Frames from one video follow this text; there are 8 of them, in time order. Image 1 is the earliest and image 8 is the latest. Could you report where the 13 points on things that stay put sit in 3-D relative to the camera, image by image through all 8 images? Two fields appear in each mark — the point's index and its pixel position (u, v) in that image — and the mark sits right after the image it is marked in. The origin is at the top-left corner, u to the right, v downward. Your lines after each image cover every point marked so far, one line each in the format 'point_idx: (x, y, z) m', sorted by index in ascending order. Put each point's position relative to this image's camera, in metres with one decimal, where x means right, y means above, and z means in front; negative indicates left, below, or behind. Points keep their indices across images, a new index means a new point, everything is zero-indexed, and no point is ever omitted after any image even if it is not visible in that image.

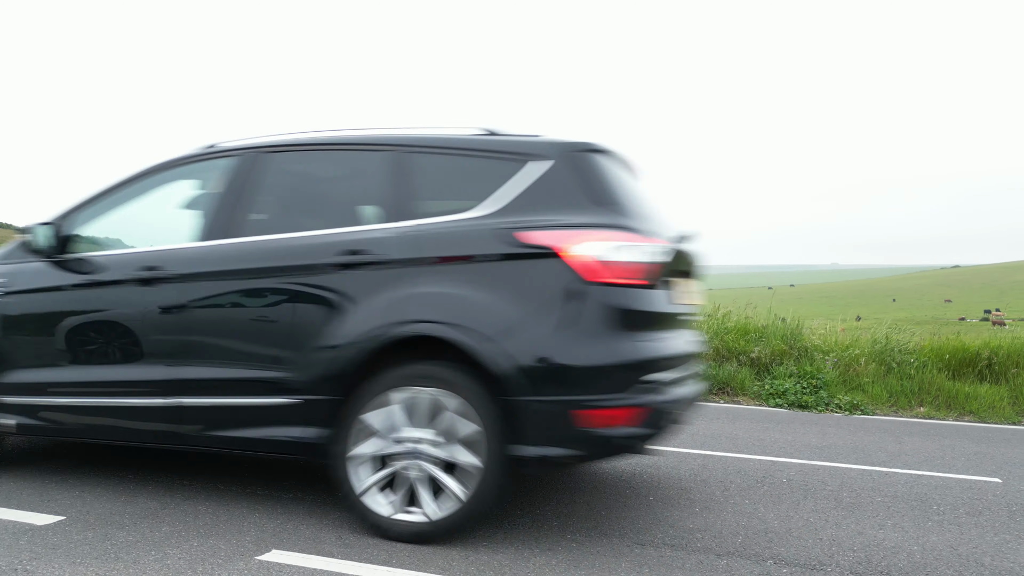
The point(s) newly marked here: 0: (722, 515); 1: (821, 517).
0: (+1.1, -1.1, +3.7) m
1: (+1.6, -1.2, +3.7) m
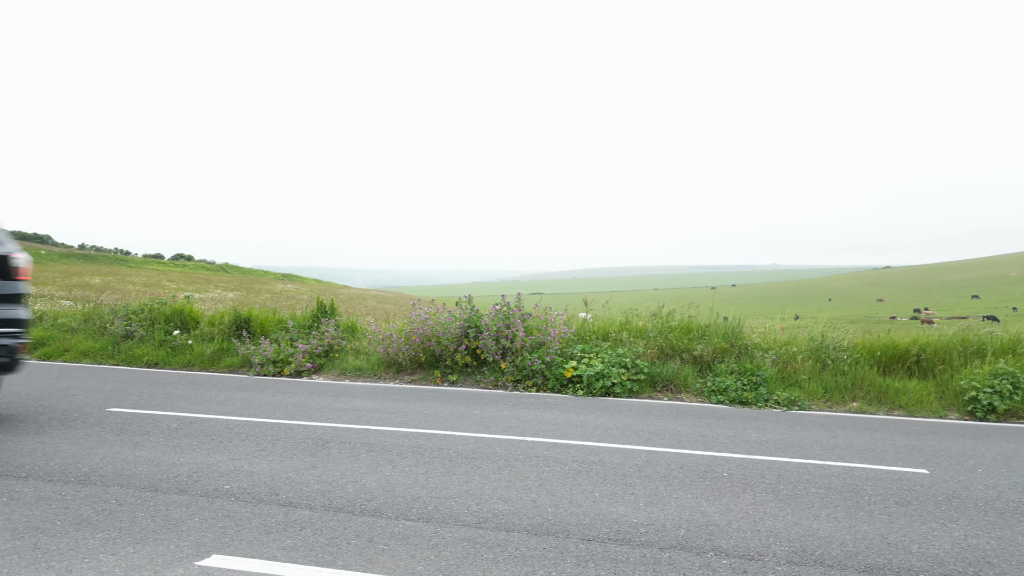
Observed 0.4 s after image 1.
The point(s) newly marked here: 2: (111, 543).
0: (+0.8, -1.1, +3.7) m
1: (+1.3, -1.2, +3.8) m
2: (-1.7, -1.1, +3.1) m
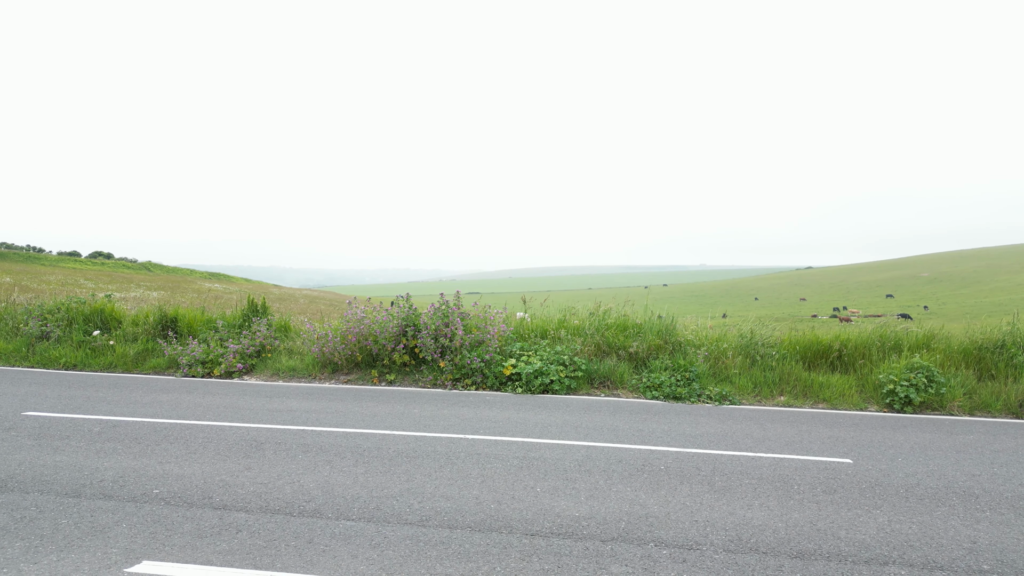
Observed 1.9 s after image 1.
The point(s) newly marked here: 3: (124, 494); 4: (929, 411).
0: (+0.5, -1.1, +3.8) m
1: (+1.0, -1.1, +3.9) m
2: (-2.0, -1.1, +3.0) m
3: (-2.0, -1.1, +3.8) m
4: (+4.4, -1.3, +7.7) m
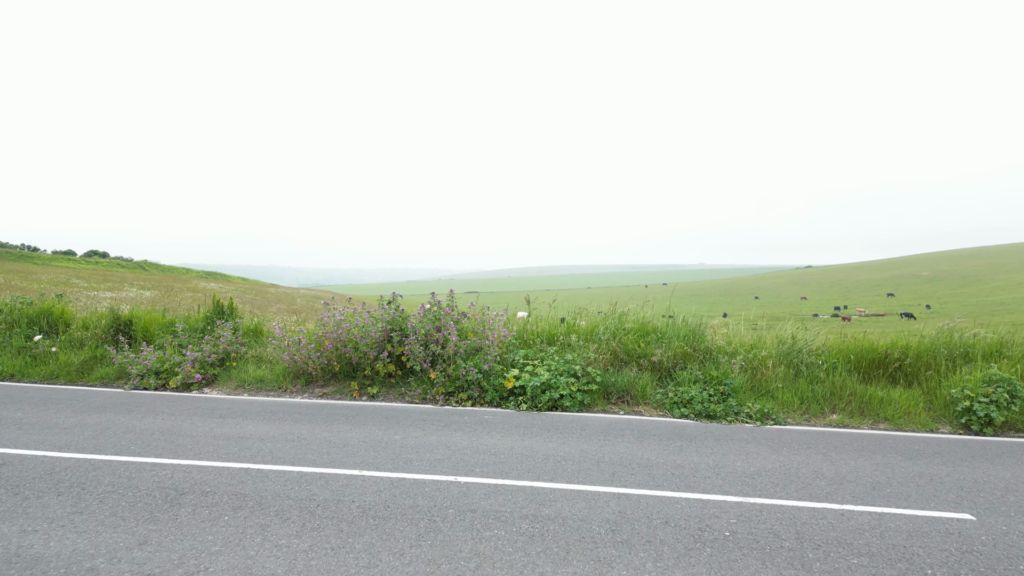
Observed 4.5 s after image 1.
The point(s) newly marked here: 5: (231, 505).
0: (+0.5, -1.1, +2.5) m
1: (+1.0, -1.1, +2.6) m
2: (-1.9, -1.1, +1.6) m
3: (-2.0, -1.1, +2.5) m
4: (+4.4, -1.3, +6.4) m
5: (-1.4, -1.1, +3.6) m
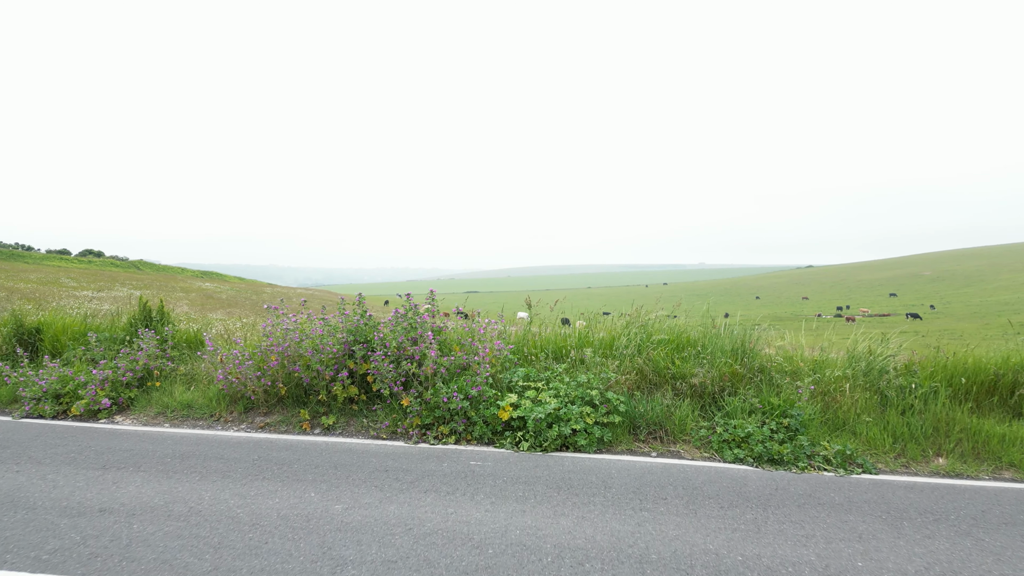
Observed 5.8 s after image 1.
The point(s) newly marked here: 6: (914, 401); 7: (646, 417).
0: (+0.5, -1.1, +0.7) m
1: (+1.0, -1.1, +0.8) m
2: (-2.0, -1.1, -0.1) m
3: (-2.0, -1.1, +0.7) m
4: (+4.4, -1.3, +4.6) m
5: (-1.4, -1.1, +1.8) m
6: (+3.2, -0.9, +5.7) m
7: (+1.1, -1.0, +5.7) m
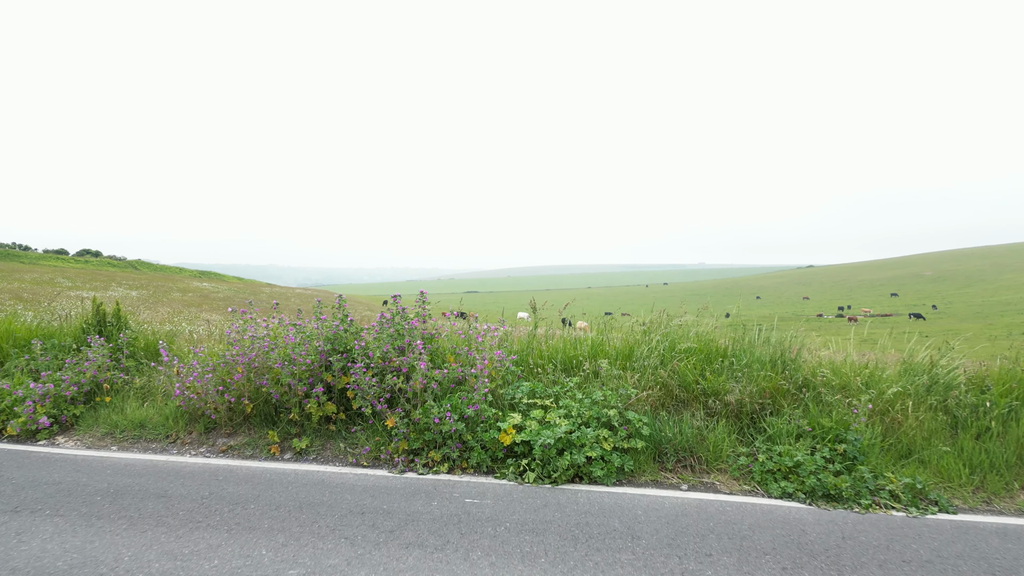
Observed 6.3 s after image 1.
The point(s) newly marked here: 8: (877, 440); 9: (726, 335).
0: (+0.5, -1.1, -0.2) m
1: (+1.0, -1.1, -0.1) m
2: (-1.9, -1.1, -1.0) m
3: (-2.0, -1.1, -0.2) m
4: (+4.4, -1.3, +3.7) m
5: (-1.4, -1.1, +1.0) m
6: (+3.2, -0.9, +4.8) m
7: (+1.1, -1.0, +4.8) m
8: (+2.4, -1.0, +4.7) m
9: (+1.8, -0.4, +6.2) m
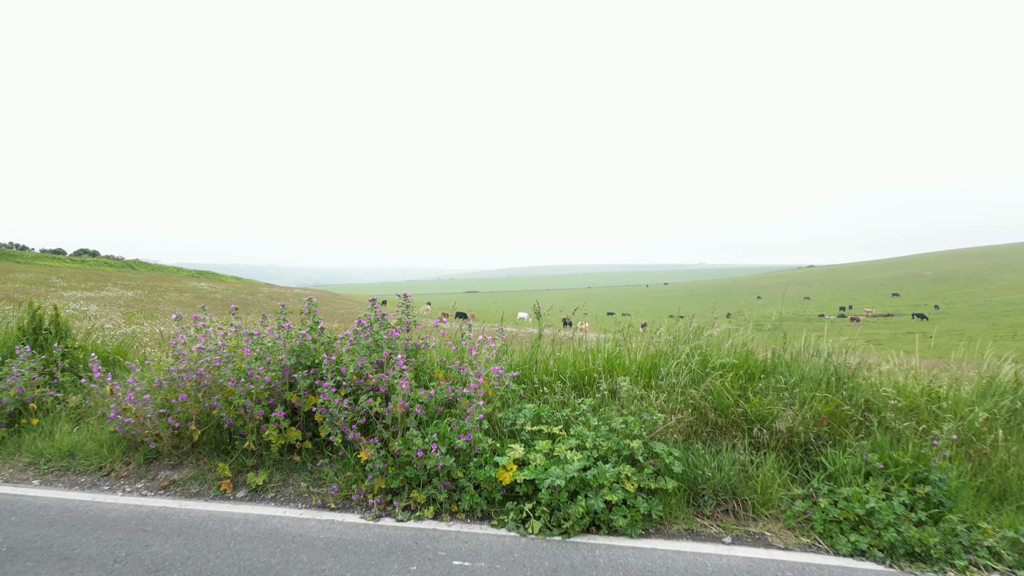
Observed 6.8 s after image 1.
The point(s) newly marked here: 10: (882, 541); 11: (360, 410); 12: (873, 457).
0: (+0.5, -1.1, -1.1) m
1: (+1.0, -1.2, -1.0) m
2: (-1.9, -1.1, -1.9) m
3: (-2.0, -1.1, -1.1) m
4: (+4.4, -1.3, +2.8) m
5: (-1.4, -1.1, +0.1) m
6: (+3.2, -0.9, +3.9) m
7: (+1.1, -1.0, +3.9) m
8: (+2.4, -1.0, +3.8) m
9: (+1.8, -0.4, +5.3) m
10: (+1.8, -1.2, +3.4) m
11: (-0.9, -0.7, +4.3) m
12: (+2.0, -0.9, +3.9) m
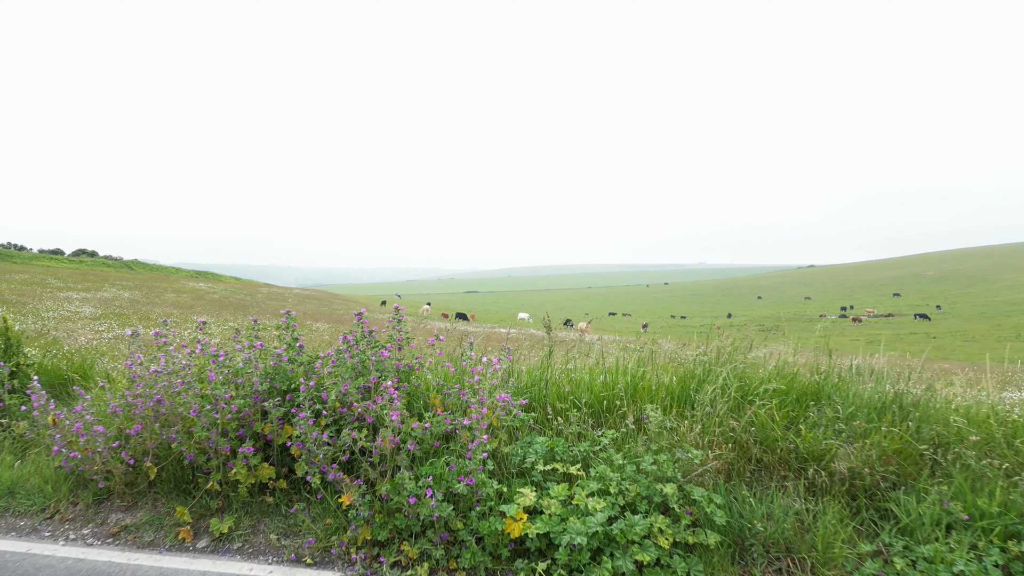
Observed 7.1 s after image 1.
0: (+0.6, -1.2, -1.7) m
1: (+1.1, -1.2, -1.6) m
2: (-1.9, -1.2, -2.6) m
3: (-1.9, -1.2, -1.7) m
4: (+4.5, -1.4, +2.2) m
5: (-1.4, -1.2, -0.6) m
6: (+3.2, -1.0, +3.3) m
7: (+1.1, -1.1, +3.3) m
8: (+2.4, -1.1, +3.1) m
9: (+1.9, -0.5, +4.7) m
10: (+1.8, -1.3, +2.8) m
11: (-0.9, -0.8, +3.7) m
12: (+2.0, -1.0, +3.3) m
